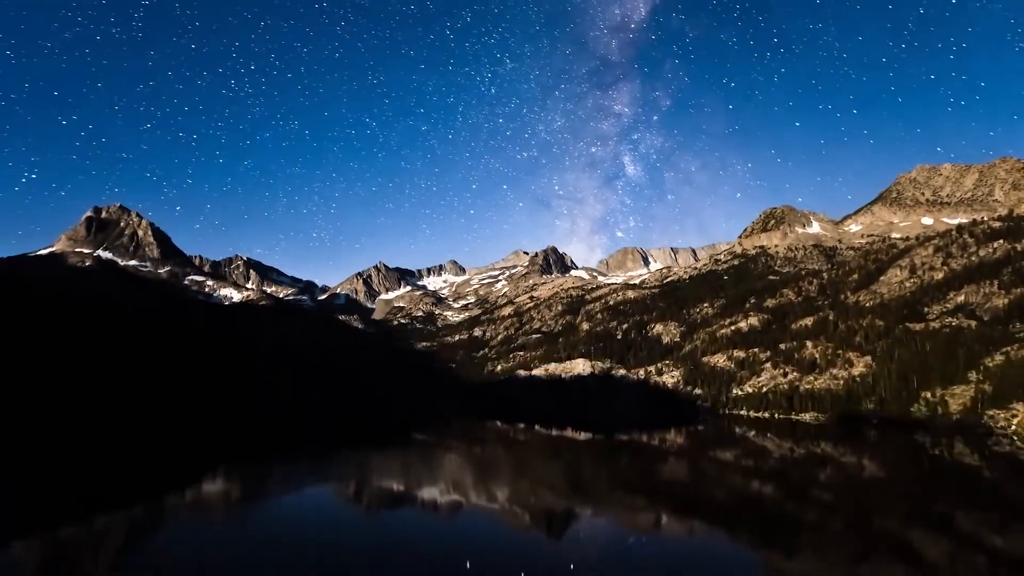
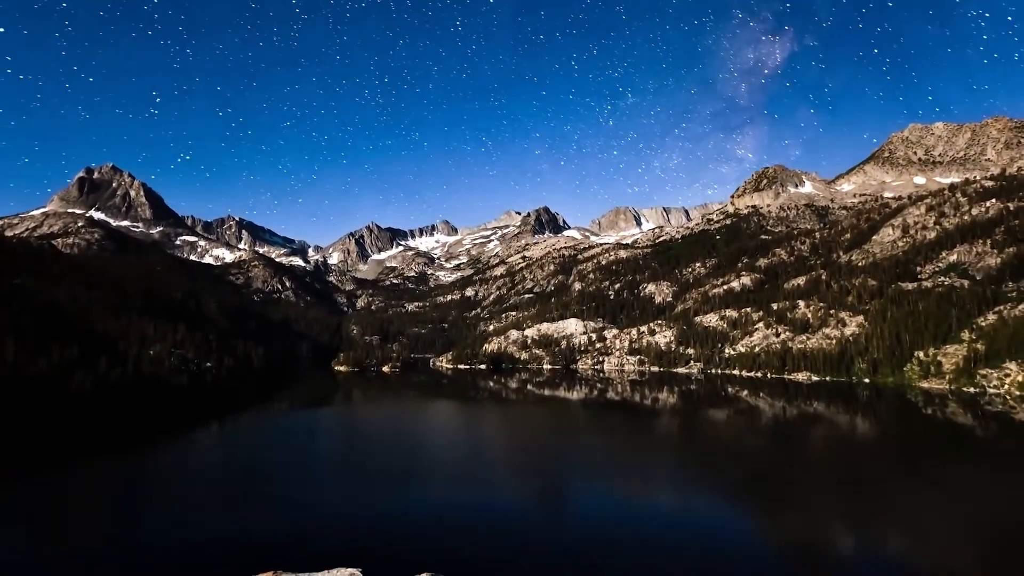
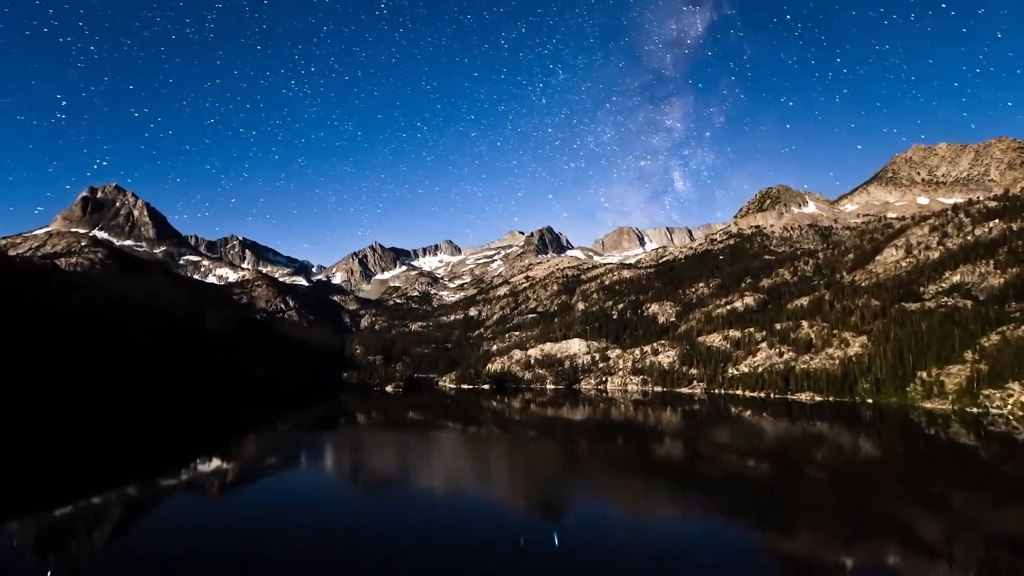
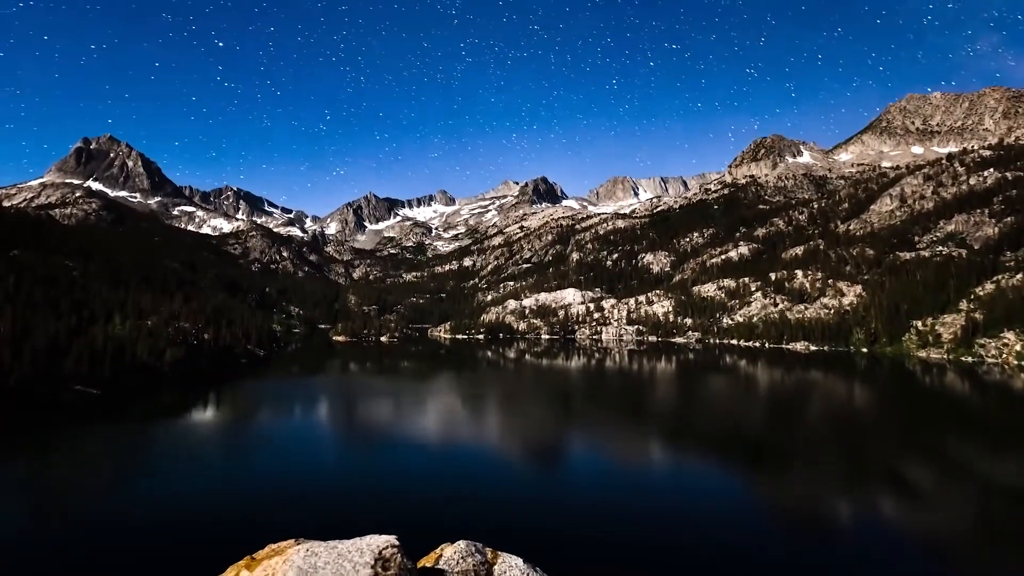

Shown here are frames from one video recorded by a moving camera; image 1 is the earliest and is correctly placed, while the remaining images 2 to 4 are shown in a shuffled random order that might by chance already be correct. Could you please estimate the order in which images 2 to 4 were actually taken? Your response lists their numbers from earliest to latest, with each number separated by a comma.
3, 2, 4
